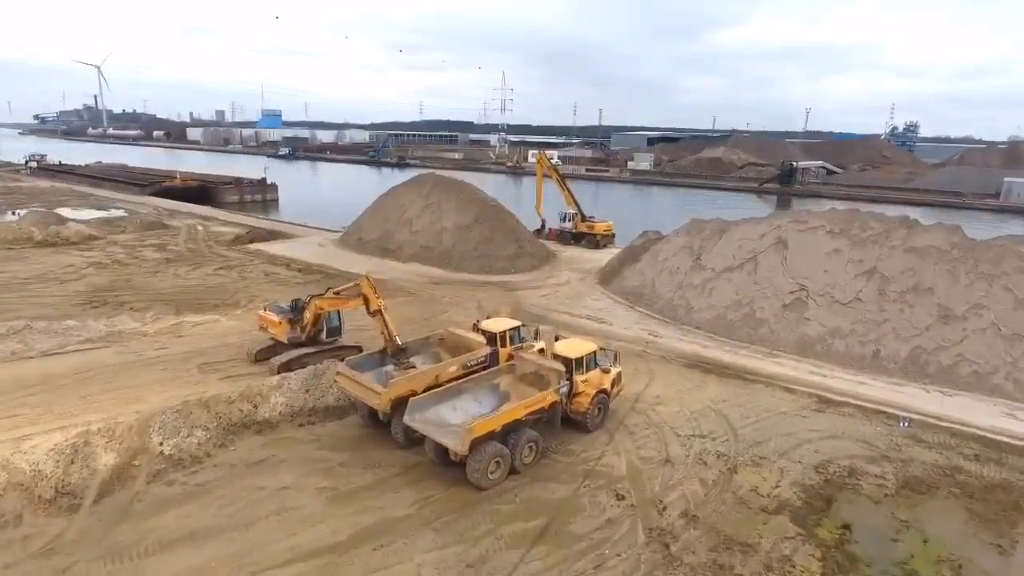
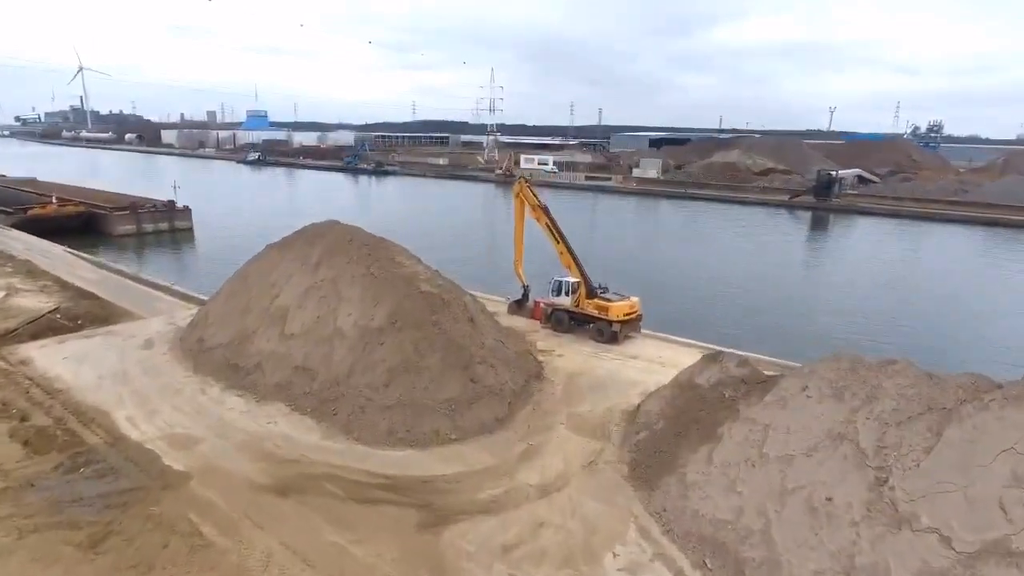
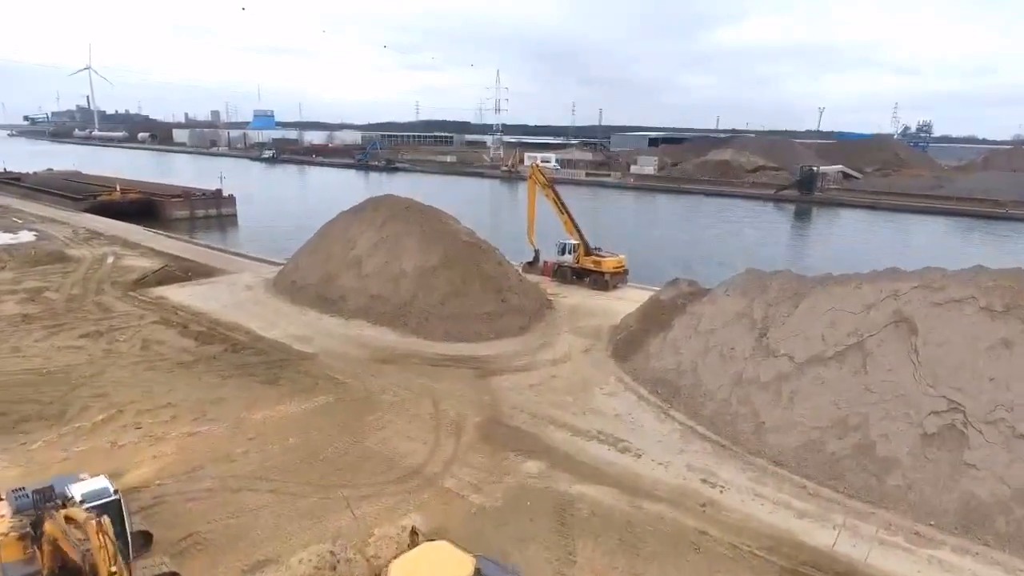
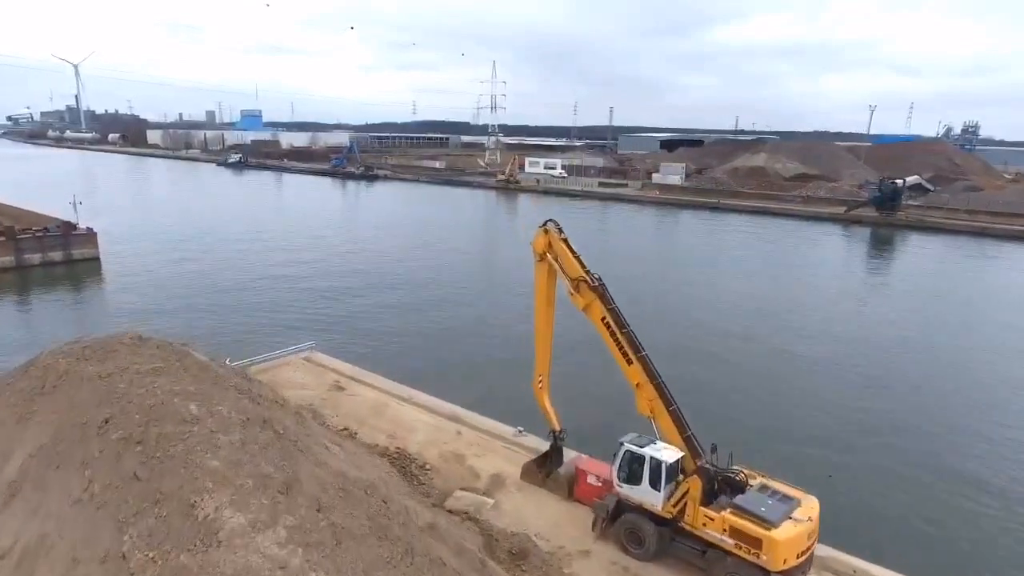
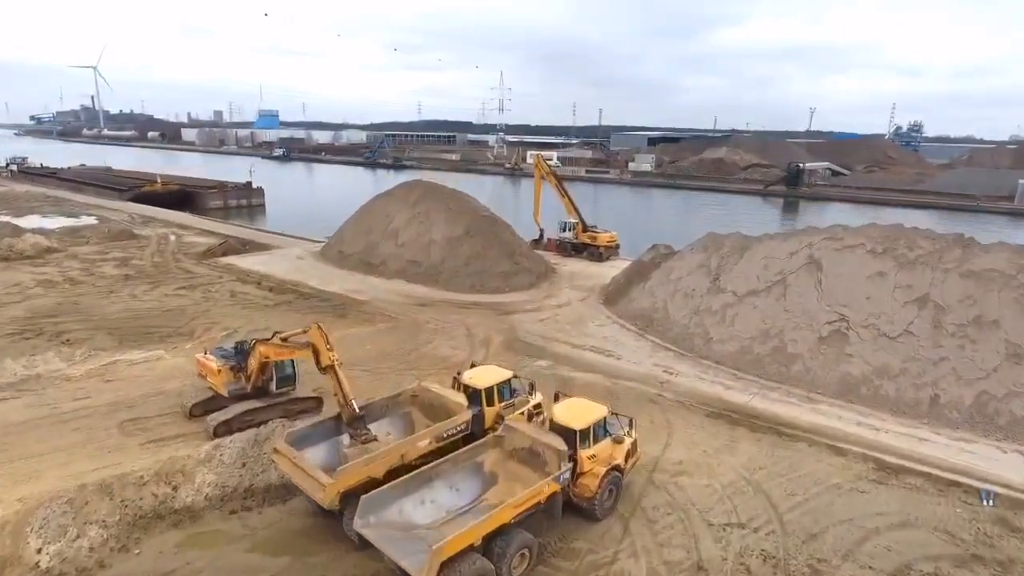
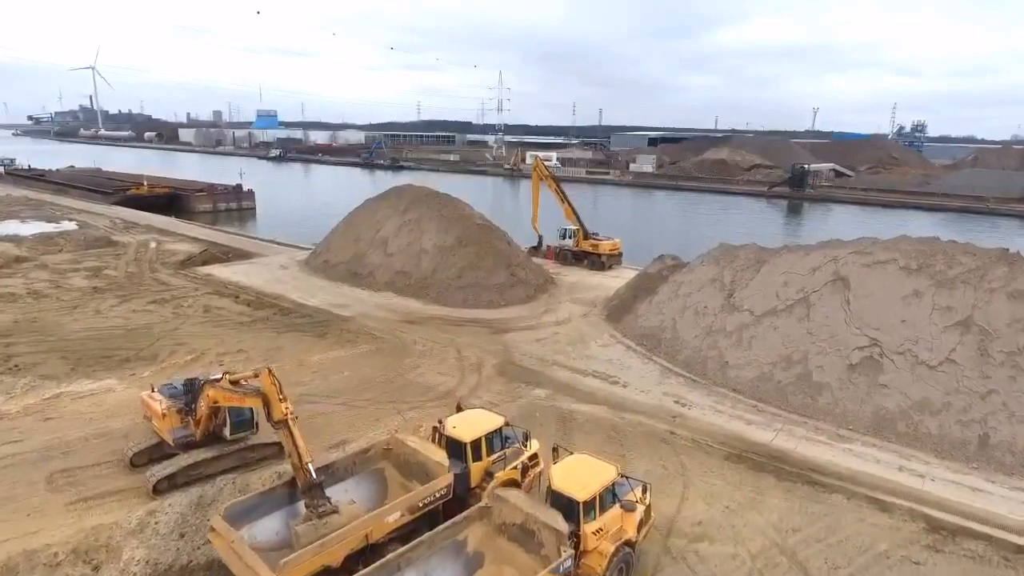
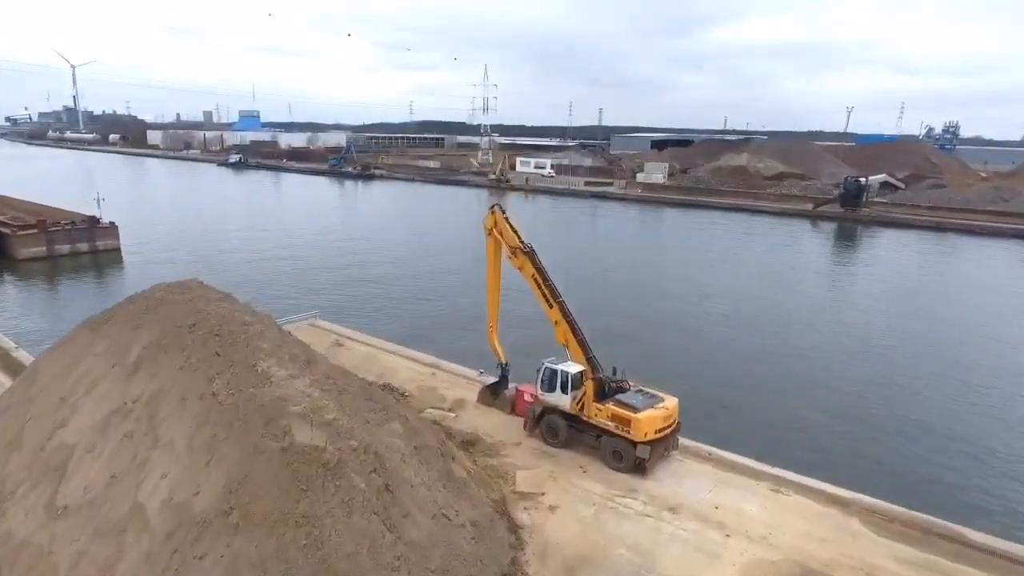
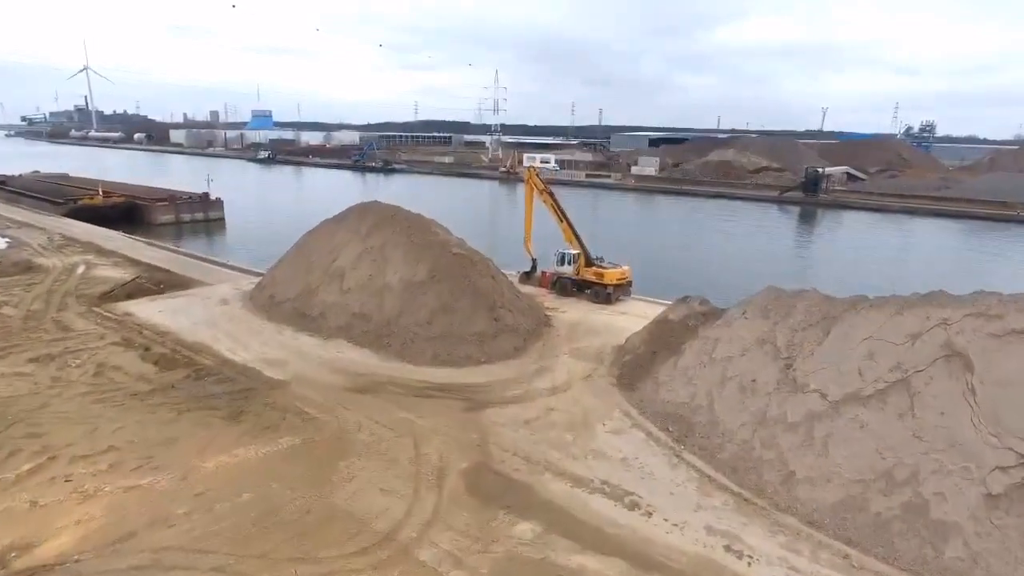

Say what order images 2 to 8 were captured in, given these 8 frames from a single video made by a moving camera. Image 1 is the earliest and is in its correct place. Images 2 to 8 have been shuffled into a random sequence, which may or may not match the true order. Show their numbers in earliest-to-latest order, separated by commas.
5, 6, 3, 8, 2, 7, 4
